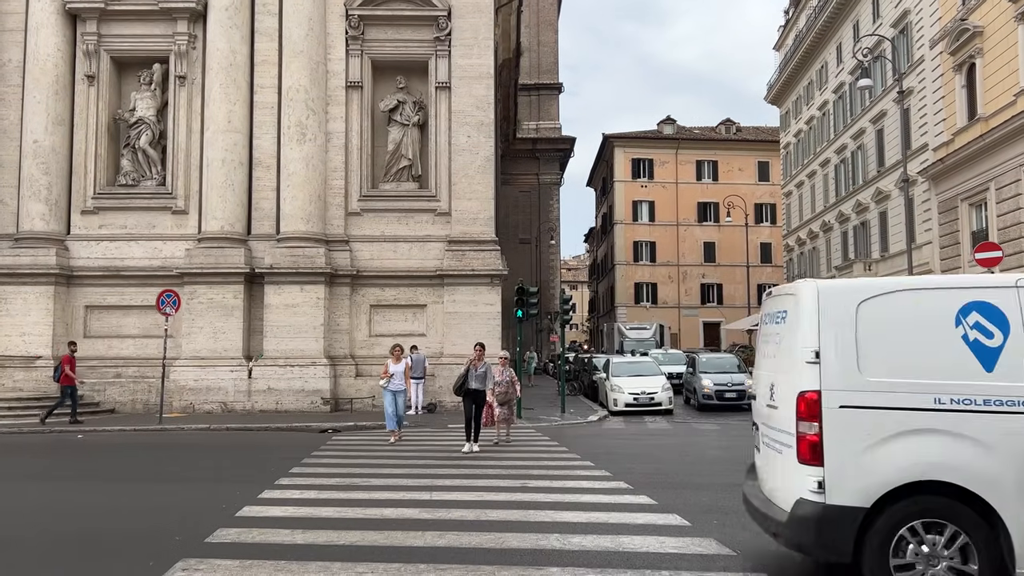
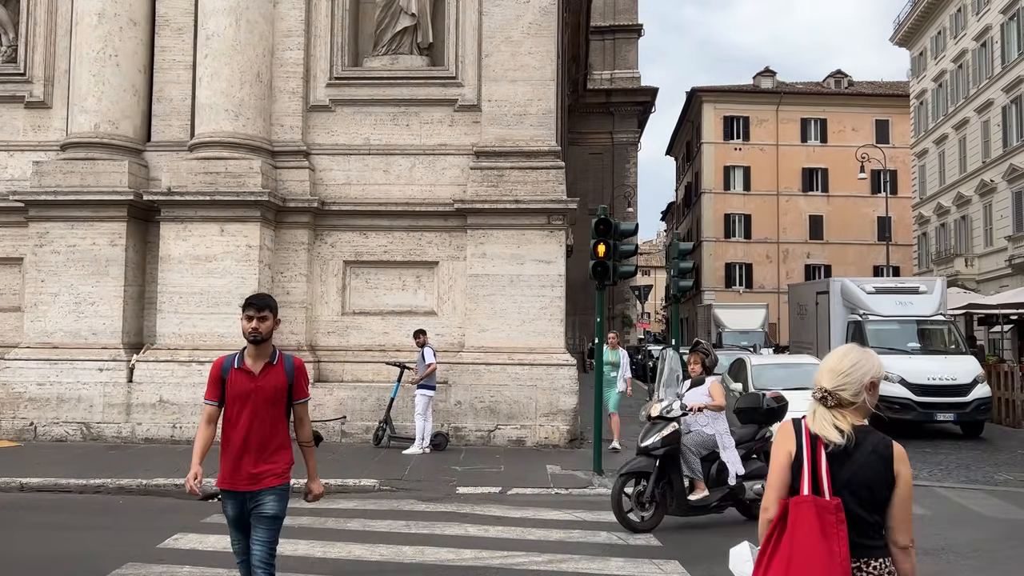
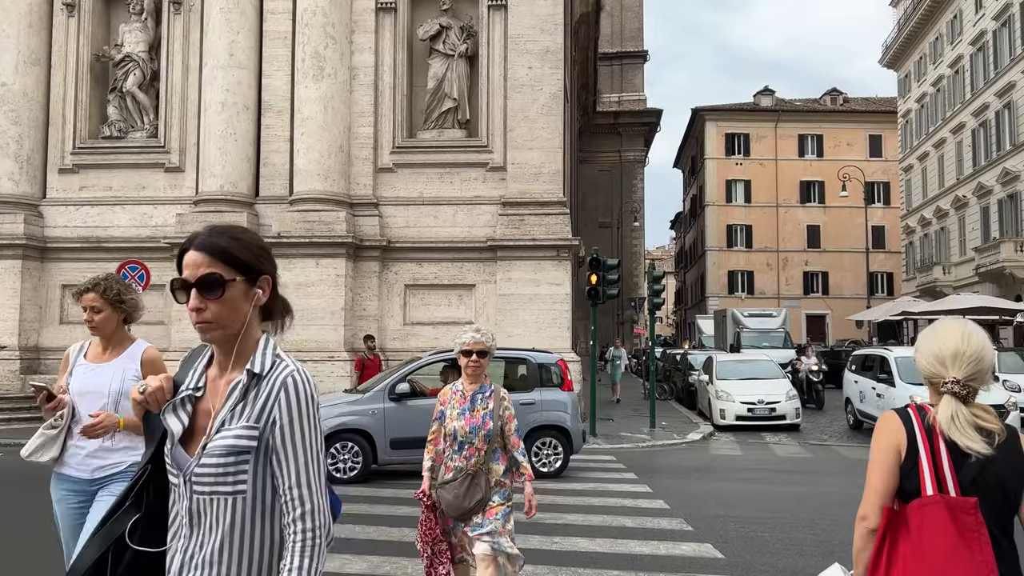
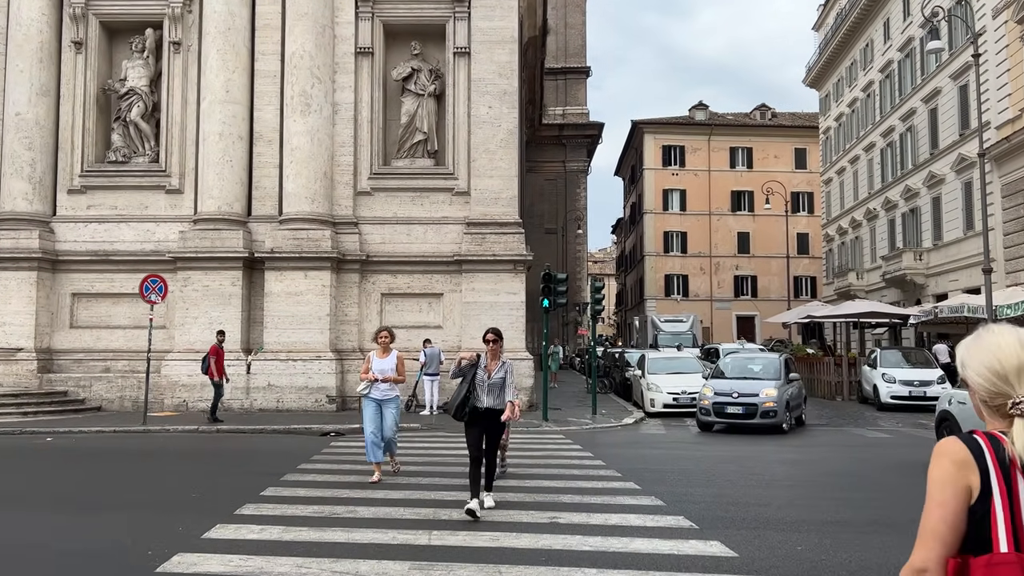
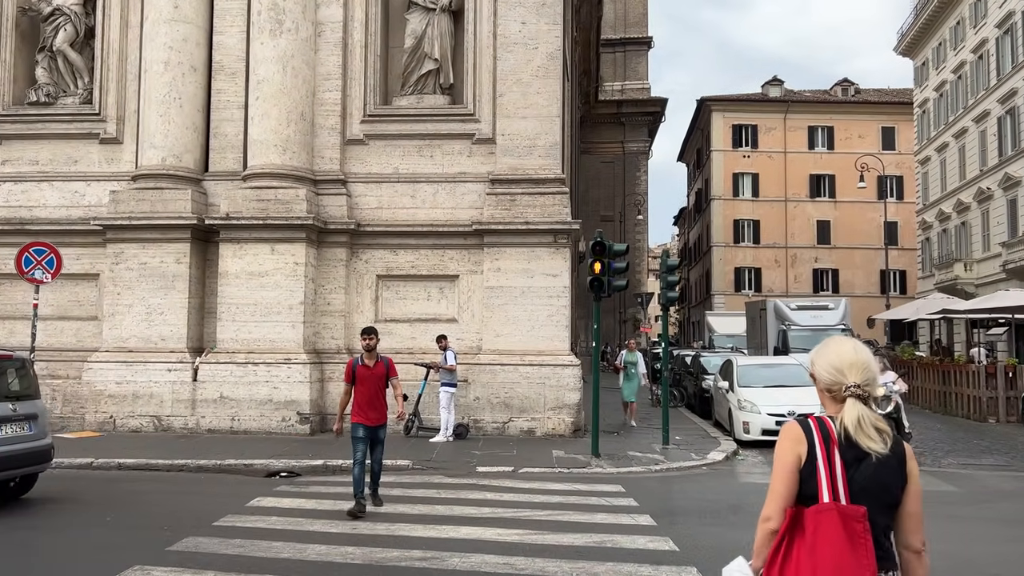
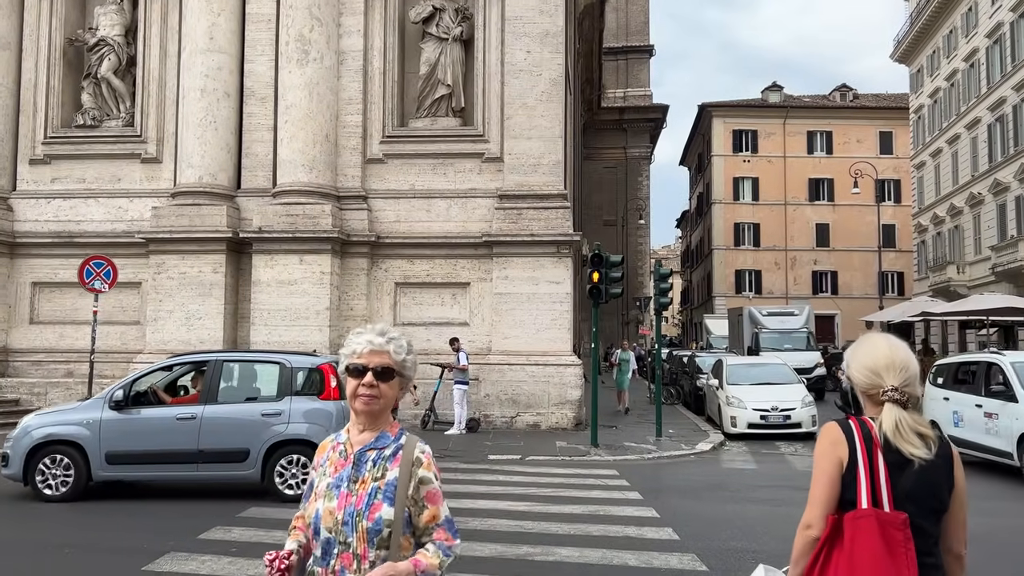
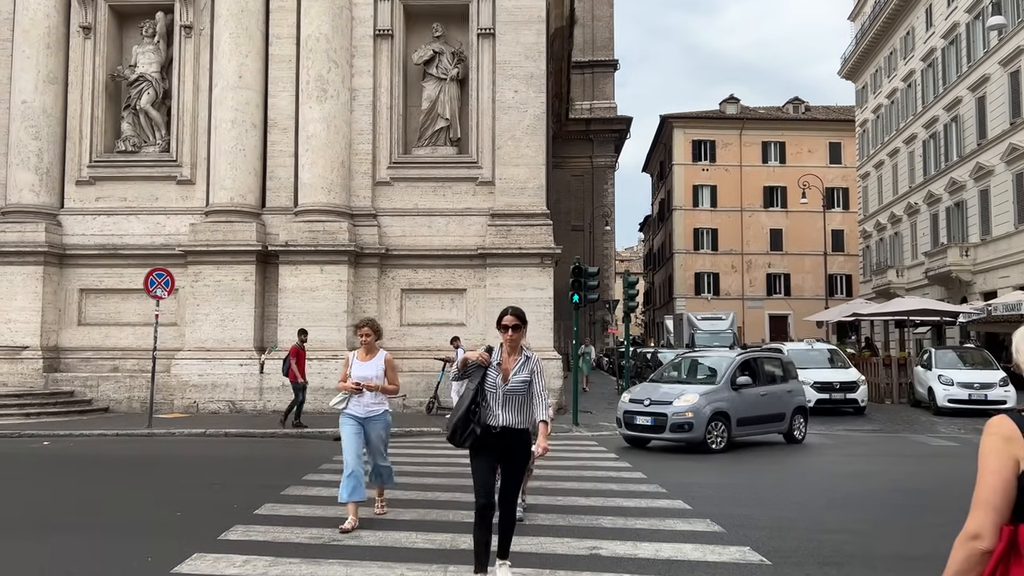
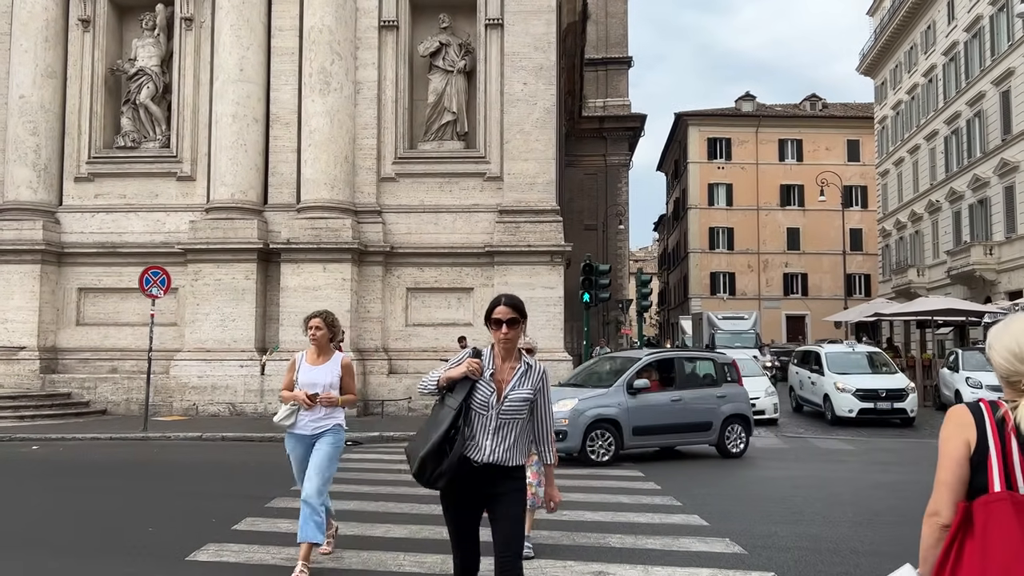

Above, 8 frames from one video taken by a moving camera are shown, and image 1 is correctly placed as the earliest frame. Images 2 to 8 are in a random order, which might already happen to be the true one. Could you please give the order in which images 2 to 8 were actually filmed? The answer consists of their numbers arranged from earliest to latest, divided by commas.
4, 7, 8, 3, 6, 5, 2
